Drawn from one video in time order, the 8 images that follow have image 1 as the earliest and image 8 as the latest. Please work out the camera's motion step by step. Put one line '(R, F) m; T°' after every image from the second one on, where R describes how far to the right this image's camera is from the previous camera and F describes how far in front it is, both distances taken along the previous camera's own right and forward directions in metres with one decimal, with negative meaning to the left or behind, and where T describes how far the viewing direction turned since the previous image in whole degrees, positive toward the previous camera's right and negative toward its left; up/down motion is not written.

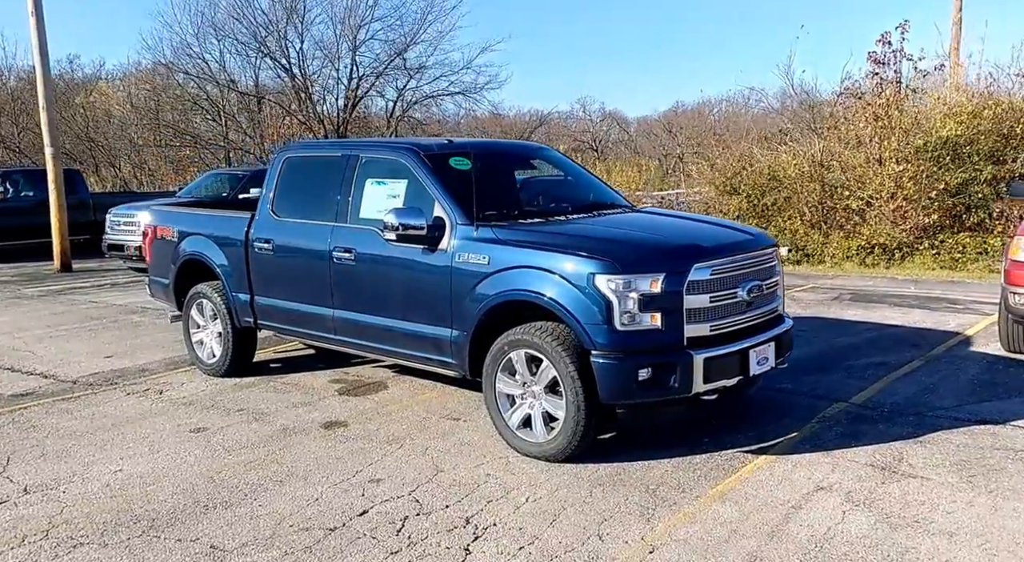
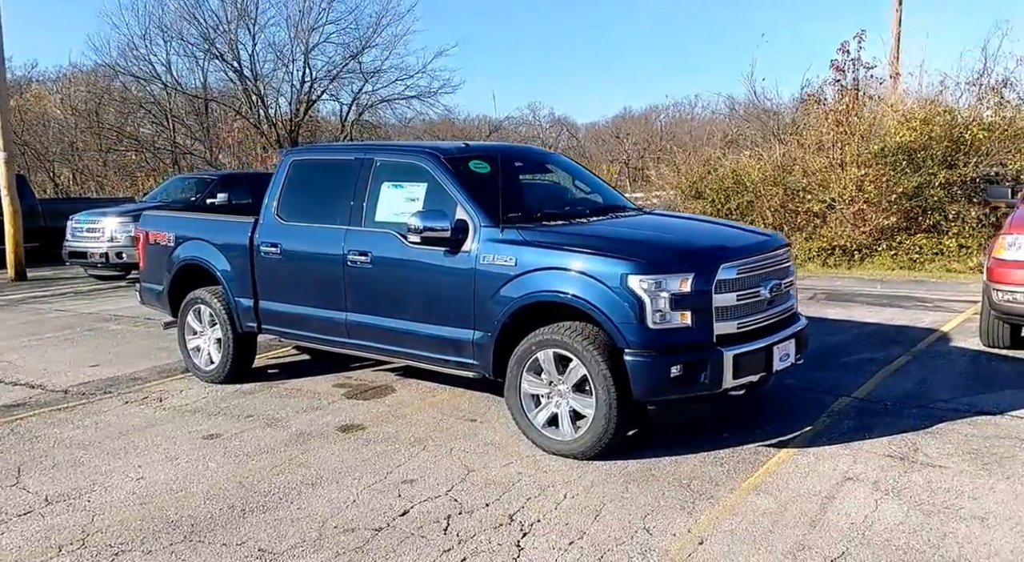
(-0.4, 0.0) m; +3°
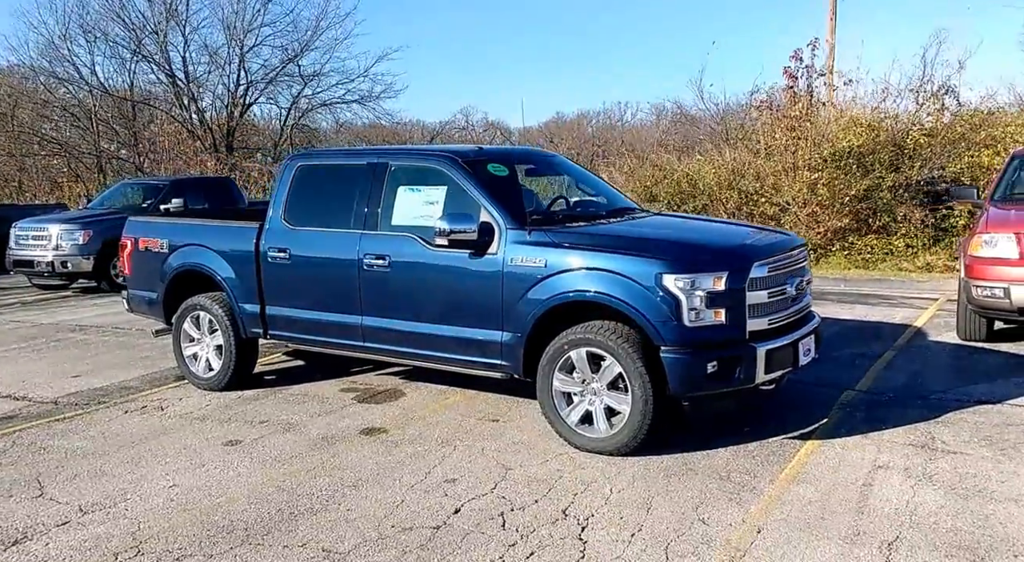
(-0.5, 0.0) m; +4°
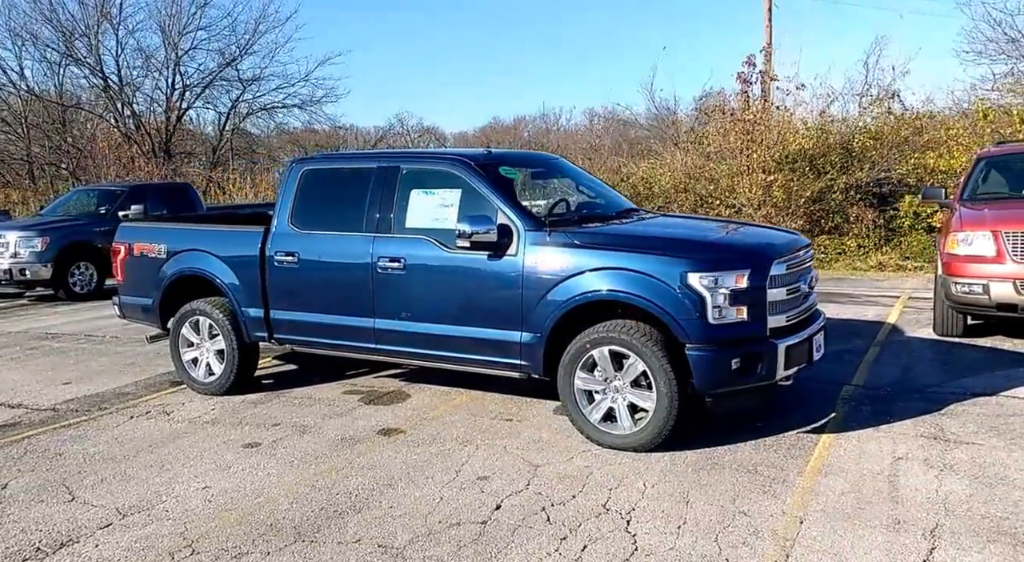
(-0.4, -0.1) m; +3°
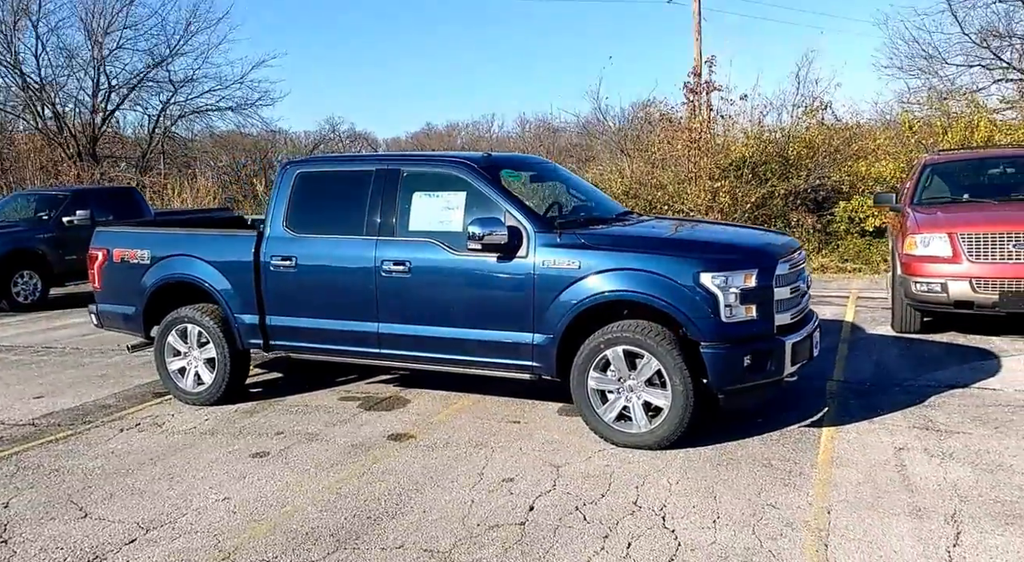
(-0.4, 0.0) m; +4°
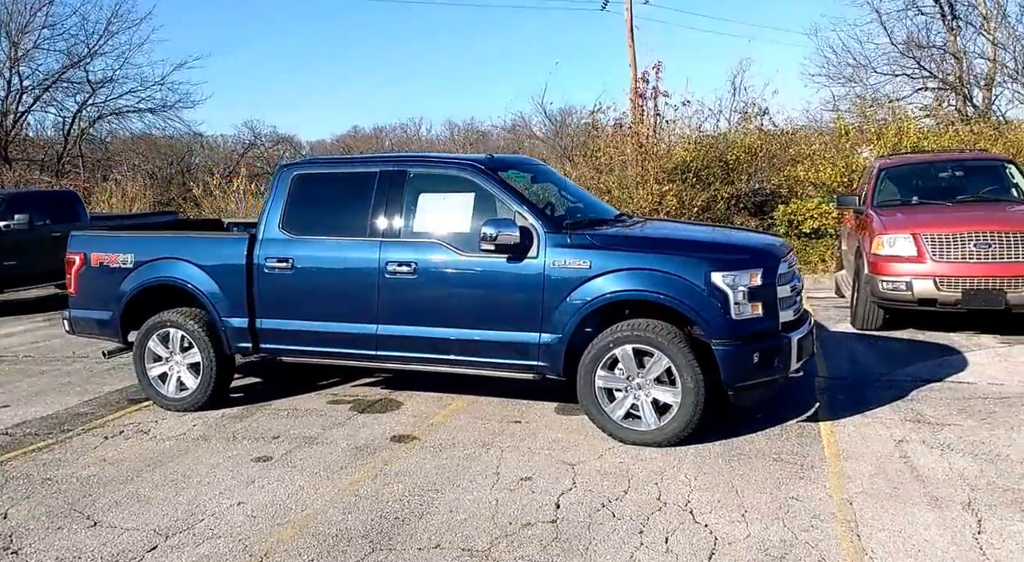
(-0.4, 0.0) m; +4°
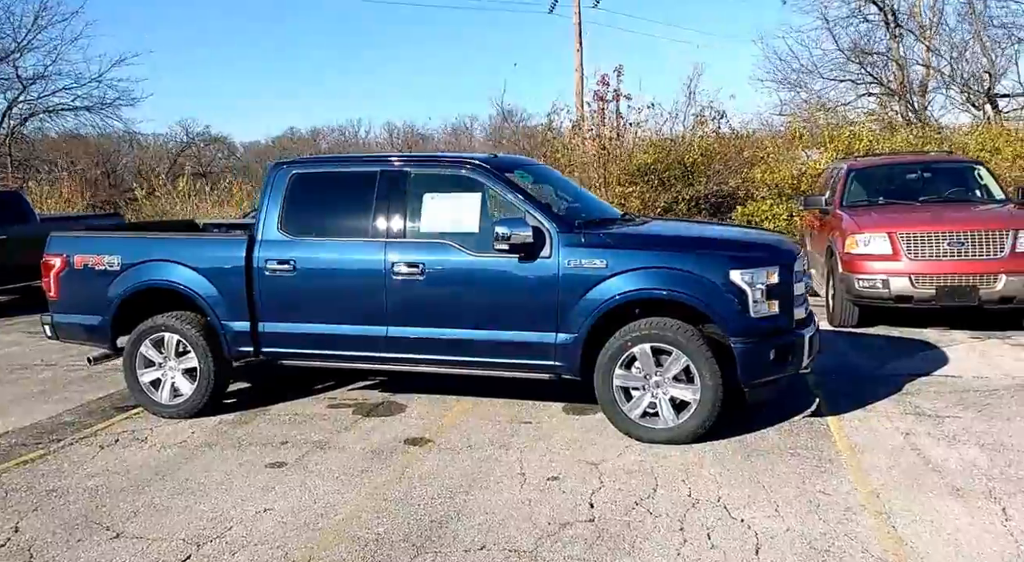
(-0.4, 0.0) m; +3°
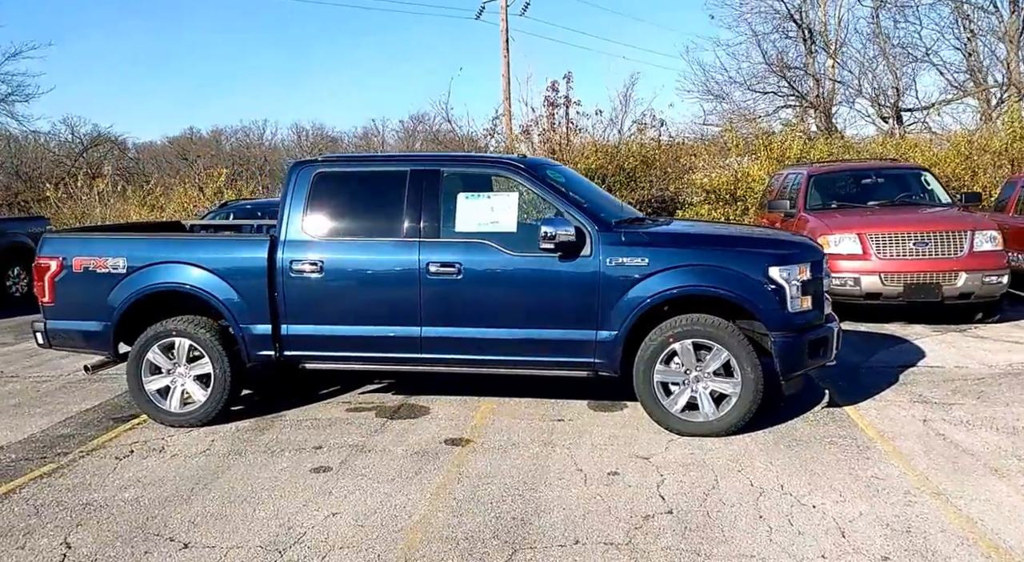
(-0.7, 0.0) m; +5°
